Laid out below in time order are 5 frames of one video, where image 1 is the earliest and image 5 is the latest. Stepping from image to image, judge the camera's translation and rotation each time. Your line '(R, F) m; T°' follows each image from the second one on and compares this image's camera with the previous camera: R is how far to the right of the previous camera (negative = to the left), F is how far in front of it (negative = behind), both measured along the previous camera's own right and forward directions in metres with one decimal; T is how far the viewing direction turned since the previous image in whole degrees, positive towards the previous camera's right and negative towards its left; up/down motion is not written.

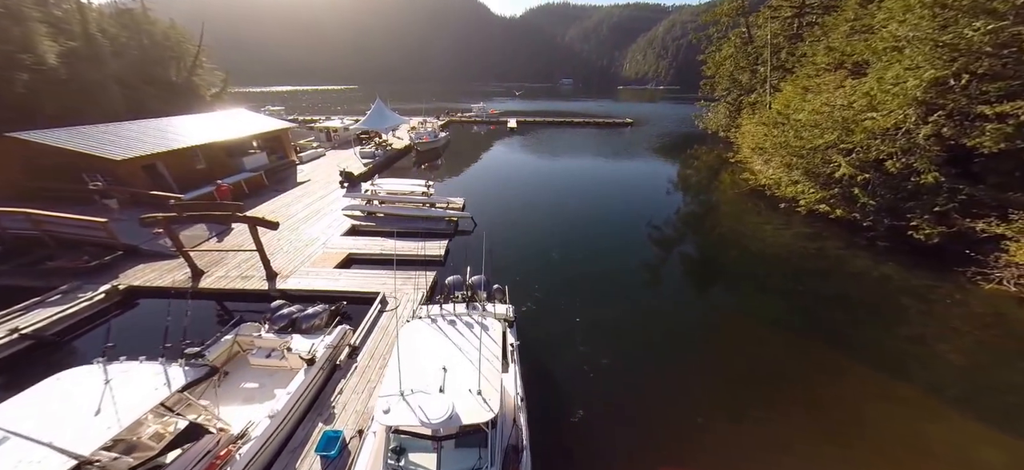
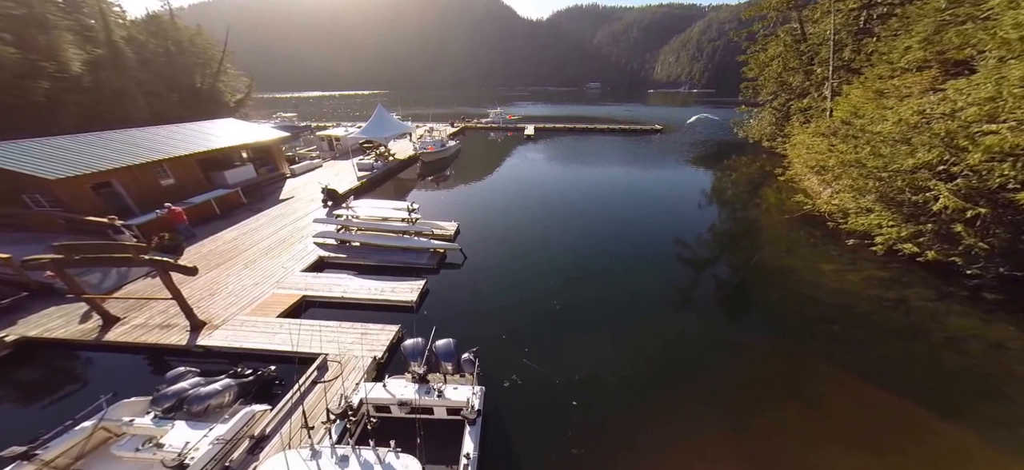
(+1.2, +2.6) m; -4°
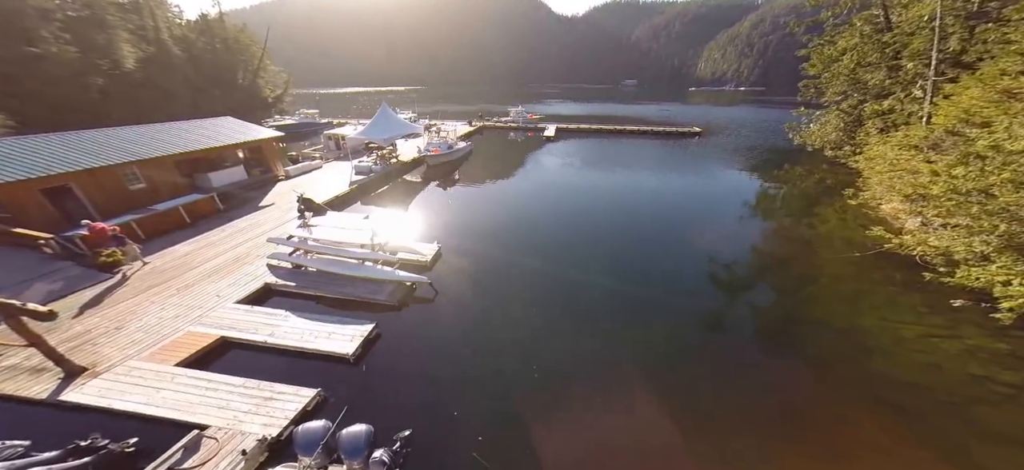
(+1.7, +2.5) m; -6°
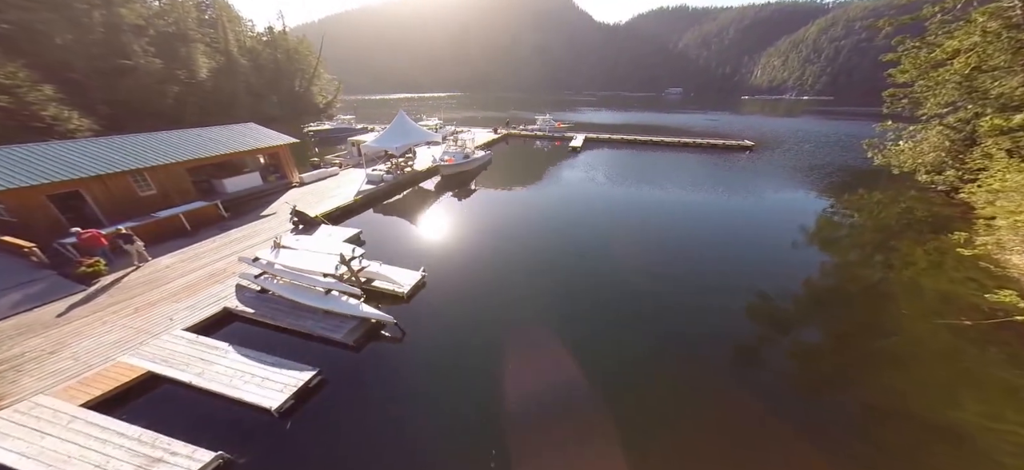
(+1.7, +1.8) m; -7°
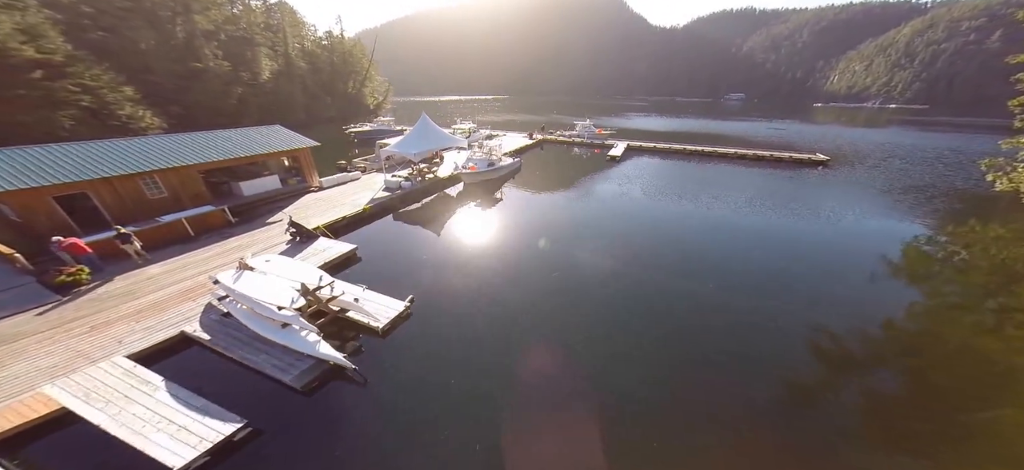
(+1.3, +2.0) m; -7°
